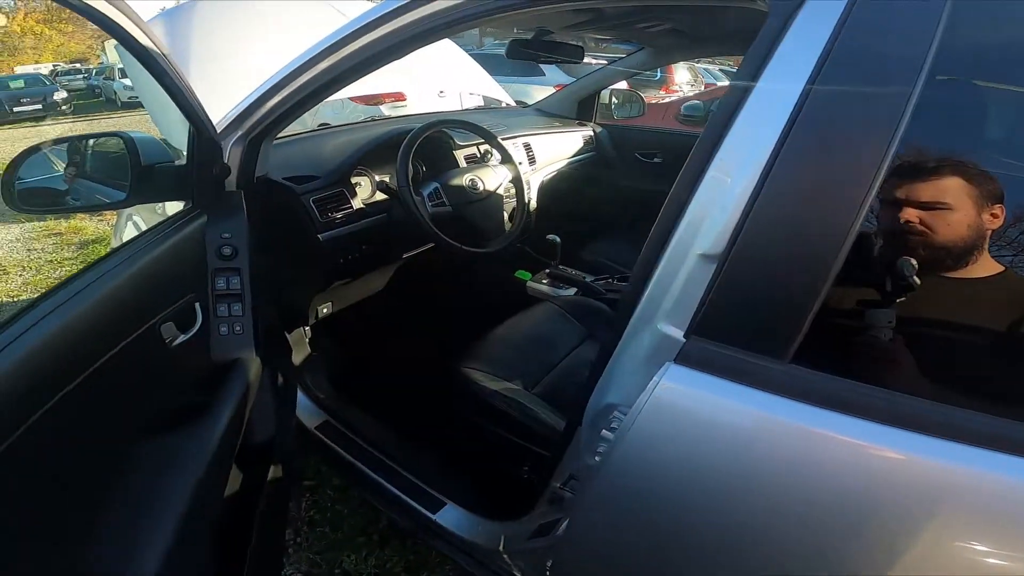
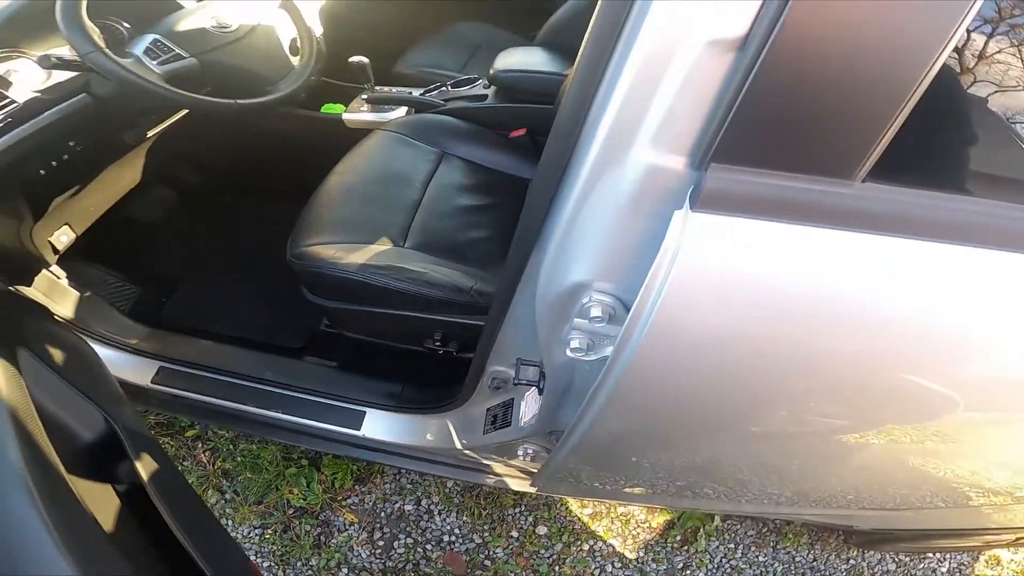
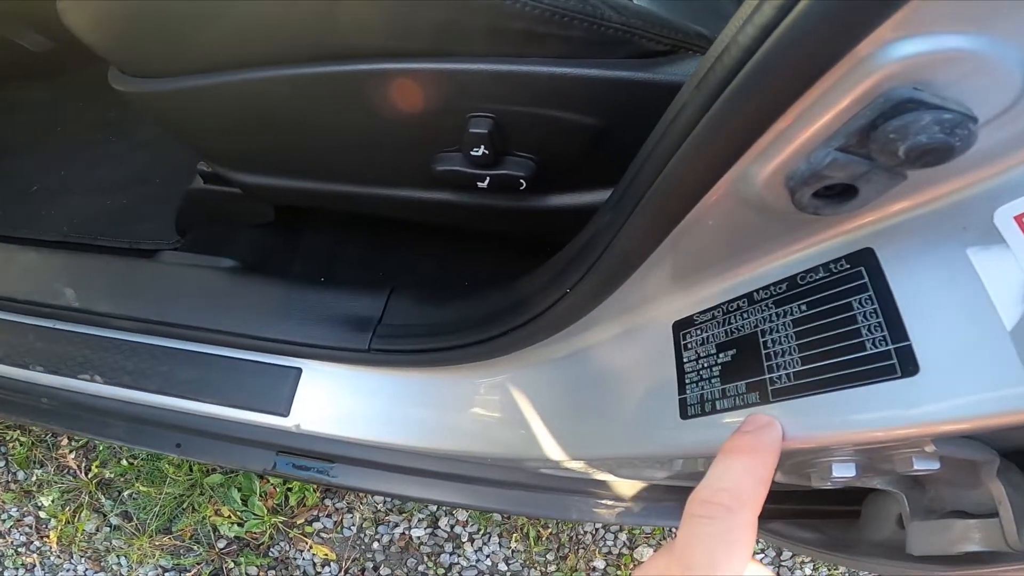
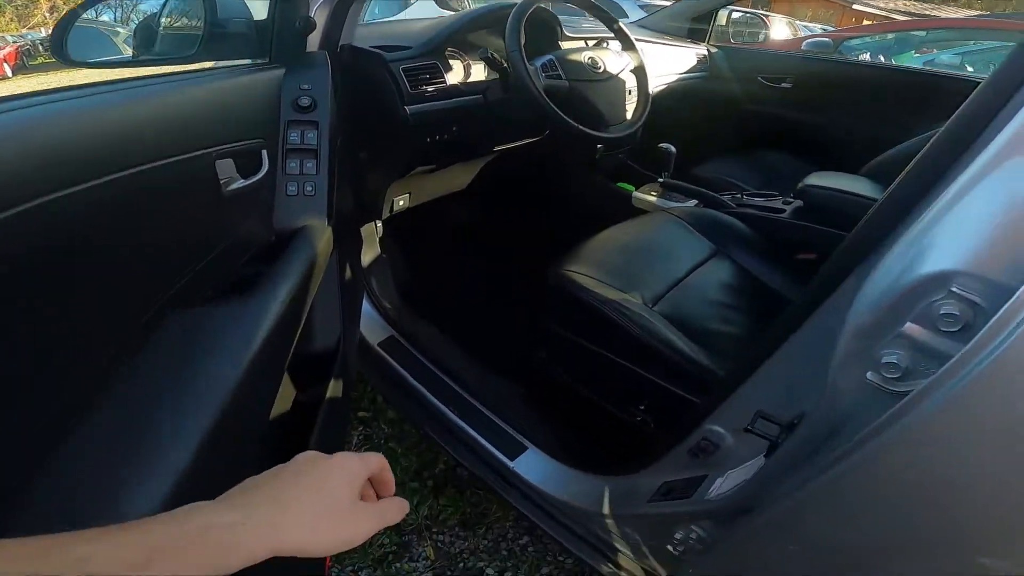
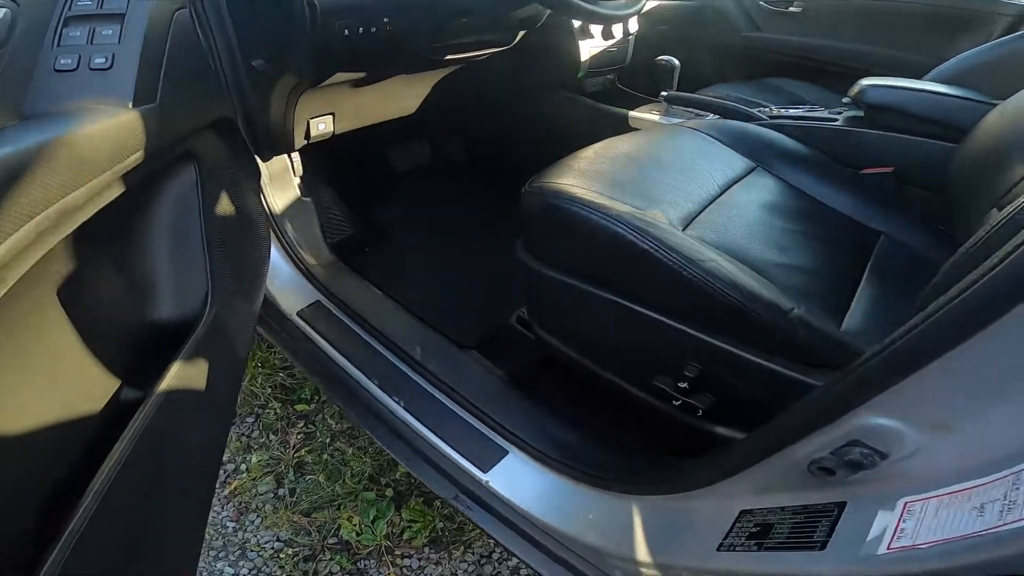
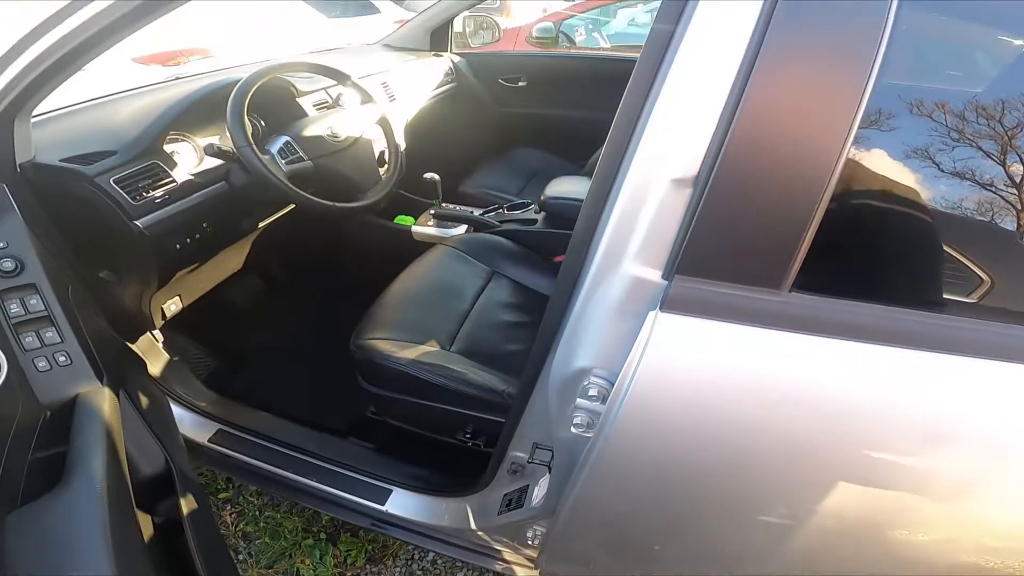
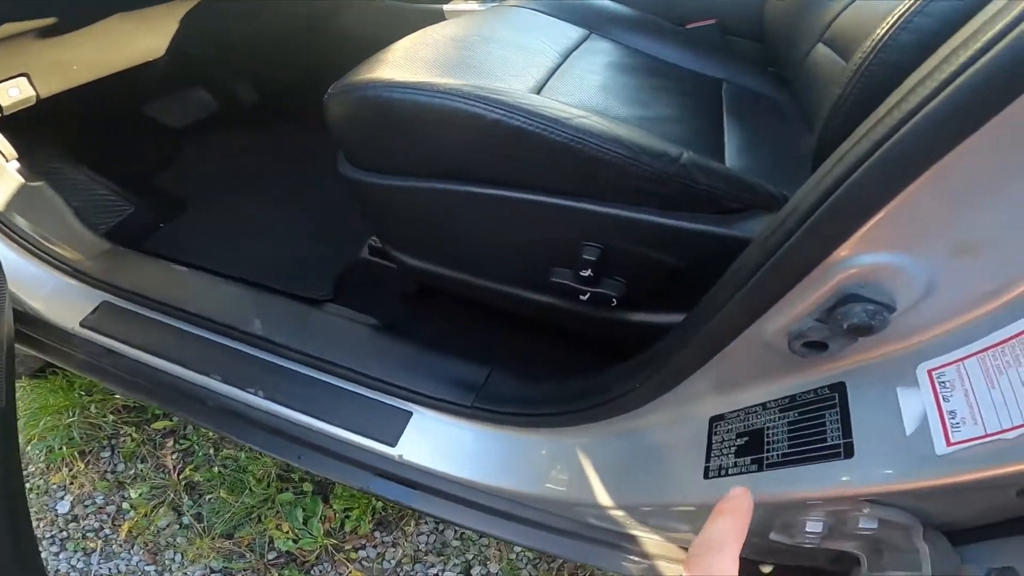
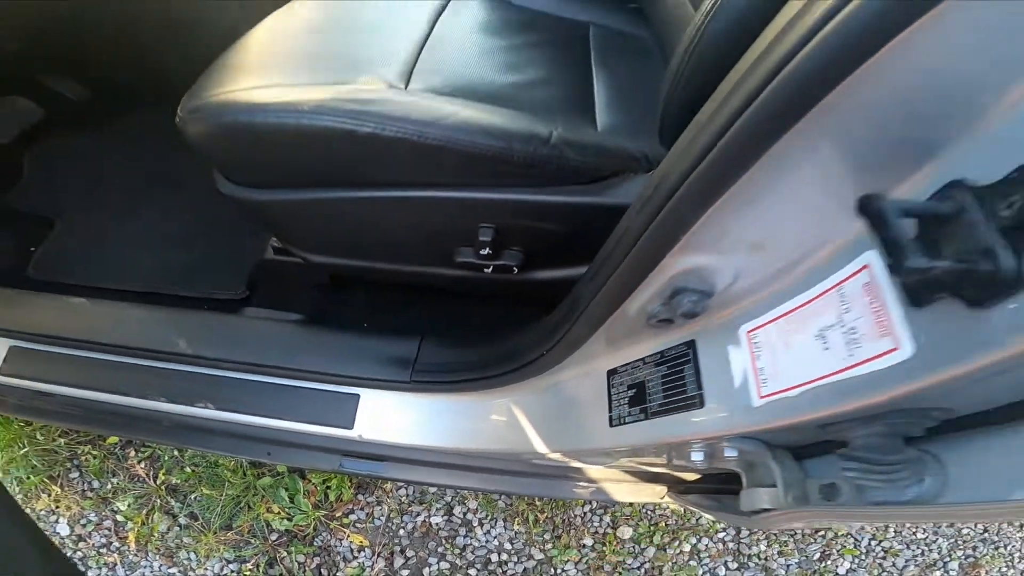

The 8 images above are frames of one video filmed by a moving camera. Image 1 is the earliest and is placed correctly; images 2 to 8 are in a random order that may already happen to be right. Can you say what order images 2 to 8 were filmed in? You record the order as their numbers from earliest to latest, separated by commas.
4, 5, 7, 3, 8, 2, 6
